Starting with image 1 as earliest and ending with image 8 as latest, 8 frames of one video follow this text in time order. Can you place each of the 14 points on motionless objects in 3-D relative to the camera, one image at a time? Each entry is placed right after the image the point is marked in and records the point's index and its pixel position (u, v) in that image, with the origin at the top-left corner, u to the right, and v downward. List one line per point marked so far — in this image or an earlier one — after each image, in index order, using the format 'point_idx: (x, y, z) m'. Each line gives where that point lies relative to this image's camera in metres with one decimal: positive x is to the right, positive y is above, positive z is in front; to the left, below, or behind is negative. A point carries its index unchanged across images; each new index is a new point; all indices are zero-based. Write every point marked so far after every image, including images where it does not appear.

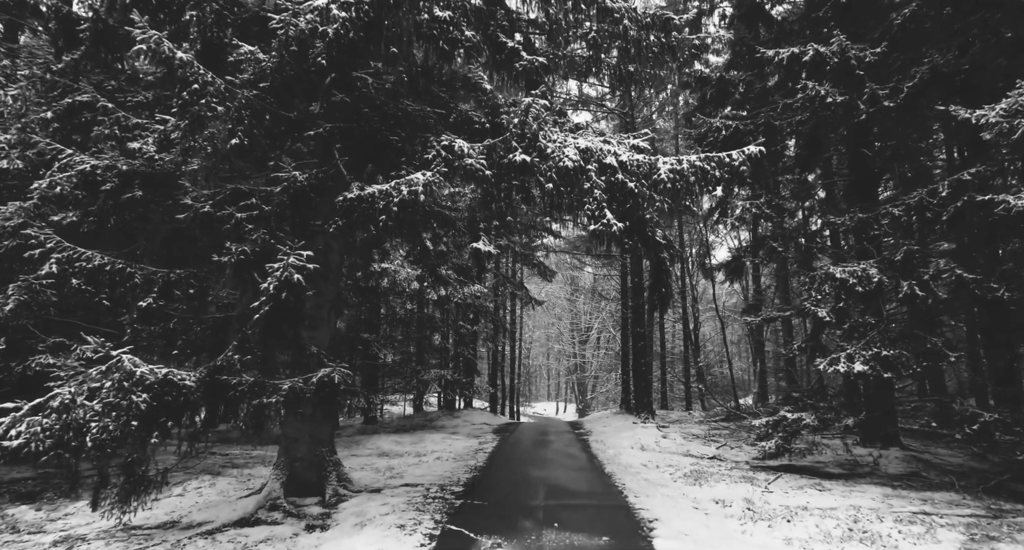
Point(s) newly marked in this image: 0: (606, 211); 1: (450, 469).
0: (+1.1, +0.7, +6.1) m
1: (-1.2, -3.7, +10.2) m
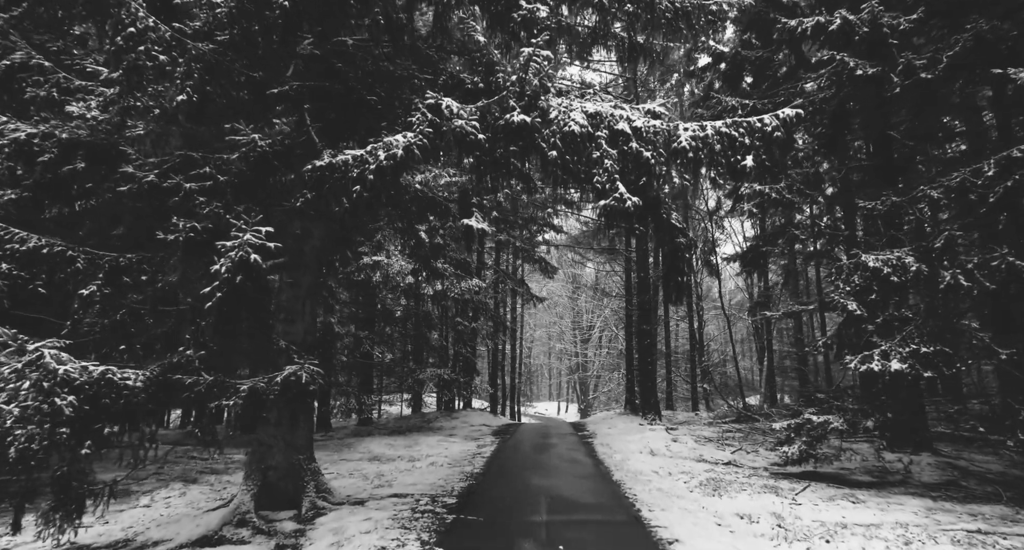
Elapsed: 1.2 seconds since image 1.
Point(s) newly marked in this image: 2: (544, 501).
0: (+1.0, +0.9, +5.3) m
1: (-1.2, -3.5, +9.4) m
2: (+0.4, -3.1, +7.5) m
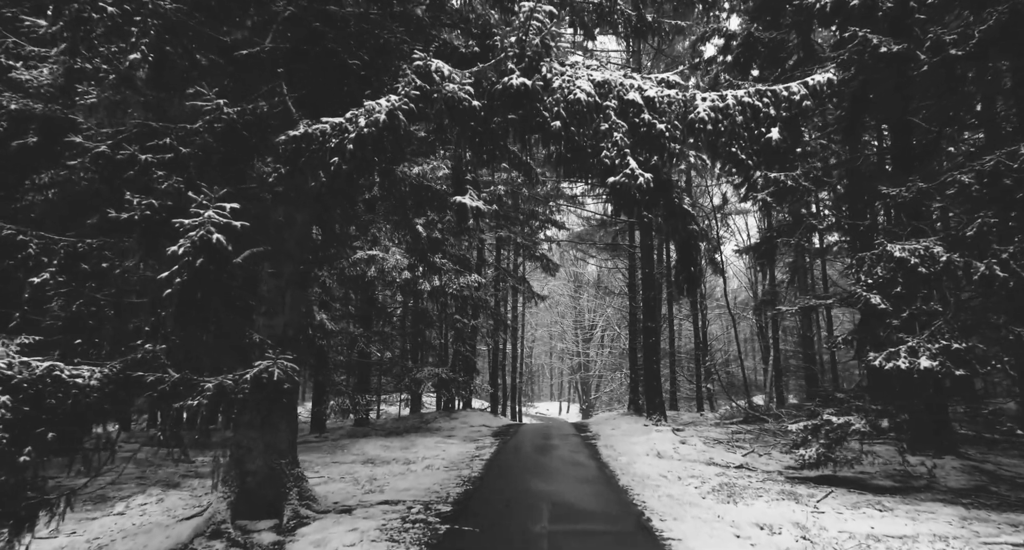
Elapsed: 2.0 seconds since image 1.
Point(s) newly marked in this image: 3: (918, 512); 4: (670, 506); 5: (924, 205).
0: (+1.0, +1.0, +4.8) m
1: (-1.2, -3.4, +8.9) m
2: (+0.4, -3.0, +7.0) m
3: (+4.9, -2.9, +6.5) m
4: (+2.0, -3.0, +7.0) m
5: (+6.2, +1.1, +8.1) m
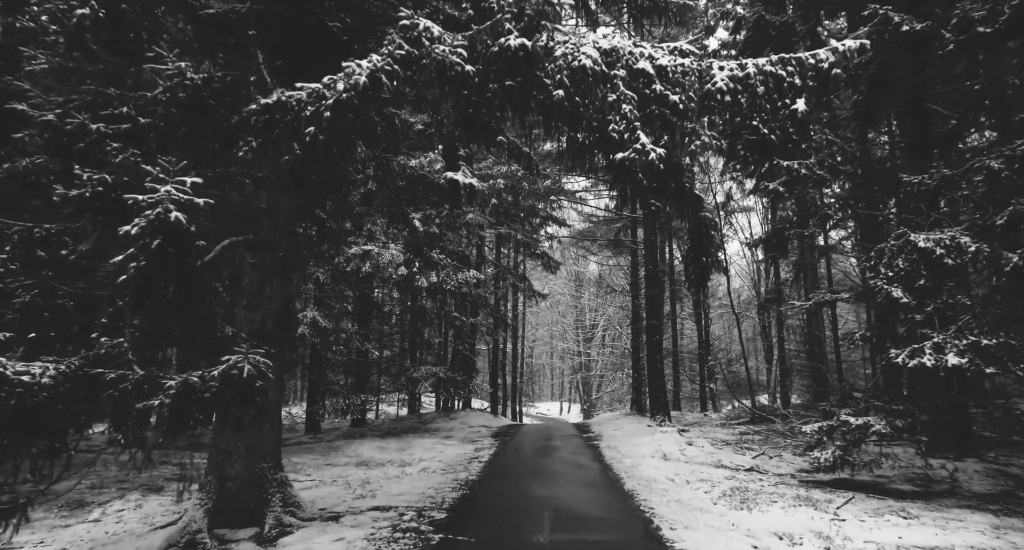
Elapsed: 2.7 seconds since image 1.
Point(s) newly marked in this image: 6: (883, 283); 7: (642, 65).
0: (+1.0, +1.1, +4.3) m
1: (-1.2, -3.3, +8.5) m
2: (+0.4, -2.9, +6.5) m
3: (+4.9, -2.8, +6.1) m
4: (+2.0, -2.9, +6.6) m
5: (+6.2, +1.2, +7.7) m
6: (+5.1, -0.1, +7.5) m
7: (+1.0, +1.7, +4.3) m
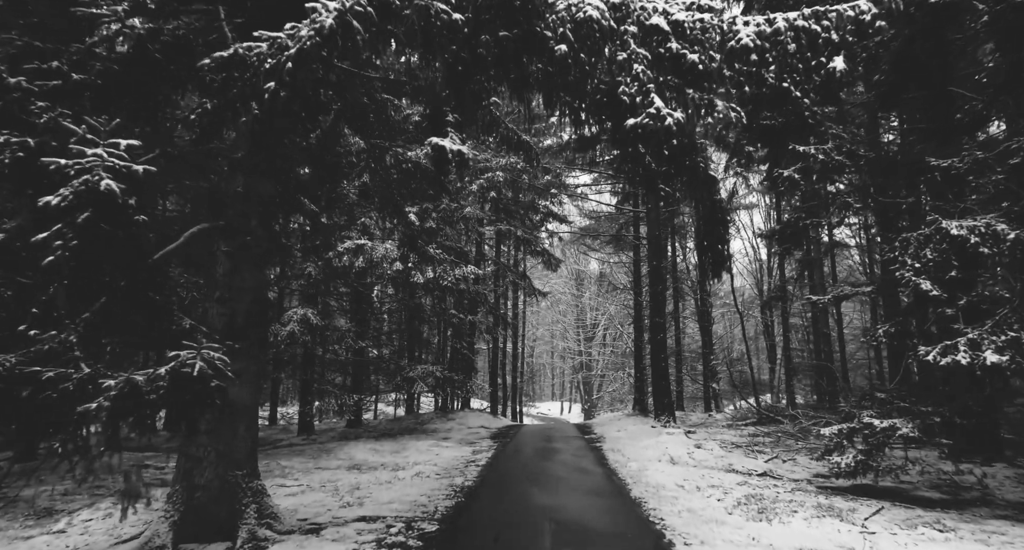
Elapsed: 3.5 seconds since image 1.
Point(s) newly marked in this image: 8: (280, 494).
0: (+1.0, +1.2, +3.8) m
1: (-1.2, -3.2, +8.0) m
2: (+0.4, -2.8, +6.0) m
3: (+4.9, -2.6, +5.6) m
4: (+2.0, -2.8, +6.0) m
5: (+6.1, +1.3, +7.1) m
6: (+5.1, 0.0, +6.9) m
7: (+1.0, +1.8, +3.8) m
8: (-3.6, -3.4, +8.4) m
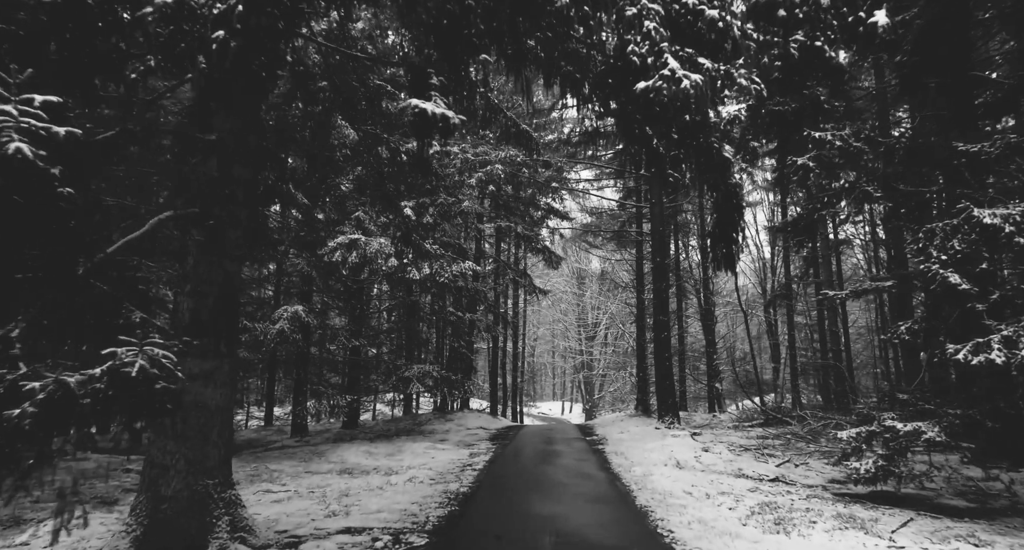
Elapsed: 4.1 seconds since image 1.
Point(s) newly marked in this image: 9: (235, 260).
0: (+0.9, +1.3, +3.3) m
1: (-1.2, -3.1, +7.5) m
2: (+0.4, -2.7, +5.5) m
3: (+4.8, -2.6, +5.1) m
4: (+2.0, -2.7, +5.6) m
5: (+6.1, +1.4, +6.7) m
6: (+5.1, +0.1, +6.5) m
7: (+1.0, +1.9, +3.3) m
8: (-3.6, -3.3, +8.0) m
9: (-2.8, +0.1, +5.4) m
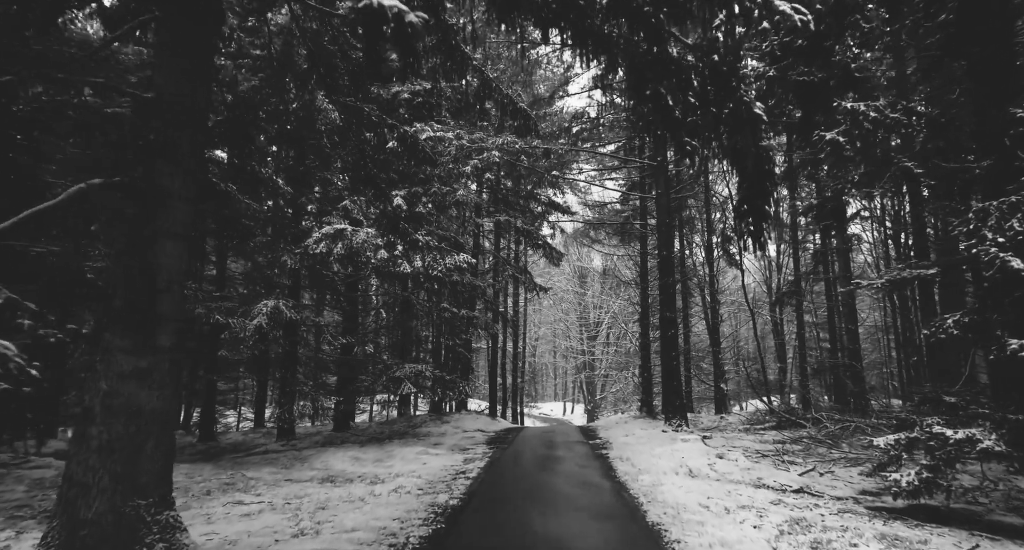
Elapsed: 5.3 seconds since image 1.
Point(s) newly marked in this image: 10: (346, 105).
0: (+0.9, +1.5, +2.5) m
1: (-1.3, -2.9, +6.7) m
2: (+0.3, -2.5, +4.7) m
3: (+4.8, -2.4, +4.3) m
4: (+1.9, -2.5, +4.7) m
5: (+6.0, +1.5, +5.8) m
6: (+5.0, +0.3, +5.6) m
7: (+0.9, +2.0, +2.5) m
8: (-3.7, -3.2, +7.2) m
9: (-2.8, +0.3, +4.6) m
10: (-2.8, +2.8, +9.2) m
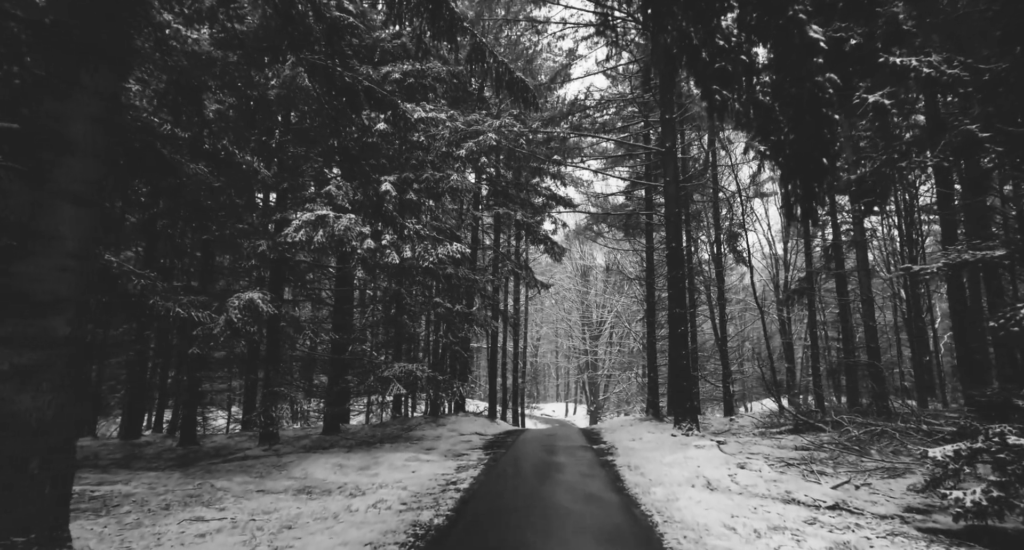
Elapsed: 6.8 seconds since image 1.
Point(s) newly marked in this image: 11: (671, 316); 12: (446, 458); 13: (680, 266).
0: (+0.8, +1.7, +1.6) m
1: (-1.4, -2.7, +5.8) m
2: (+0.2, -2.4, +3.8) m
3: (+4.7, -2.2, +3.3) m
4: (+1.8, -2.4, +3.8) m
5: (+6.0, +1.7, +4.9) m
6: (+4.9, +0.4, +4.7) m
7: (+0.8, +2.2, +1.6) m
8: (-3.8, -3.0, +6.2) m
9: (-2.9, +0.5, +3.6) m
10: (-2.8, +3.0, +8.2) m
11: (+4.3, -1.1, +14.5) m
12: (-1.4, -3.8, +11.4) m
13: (+4.5, +0.2, +14.4) m
